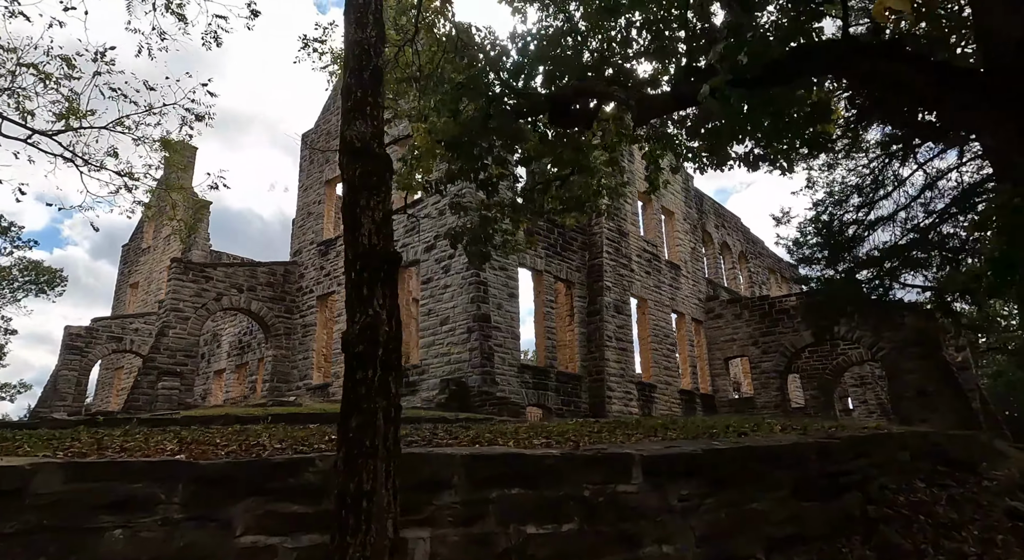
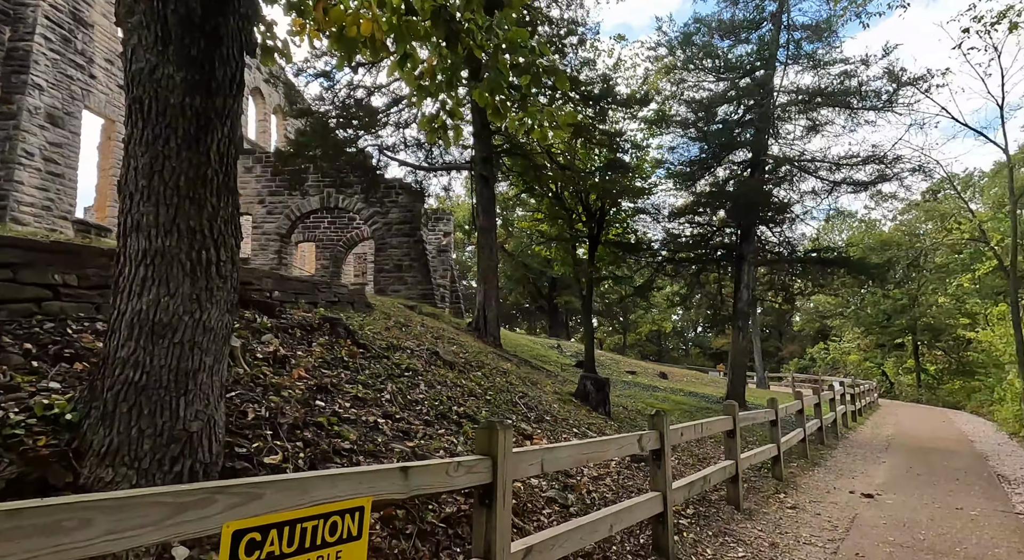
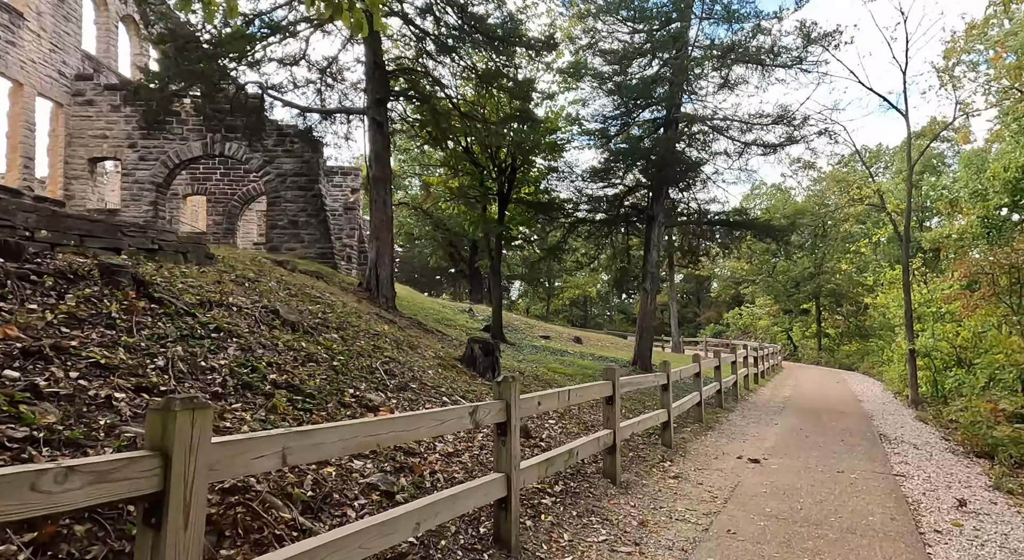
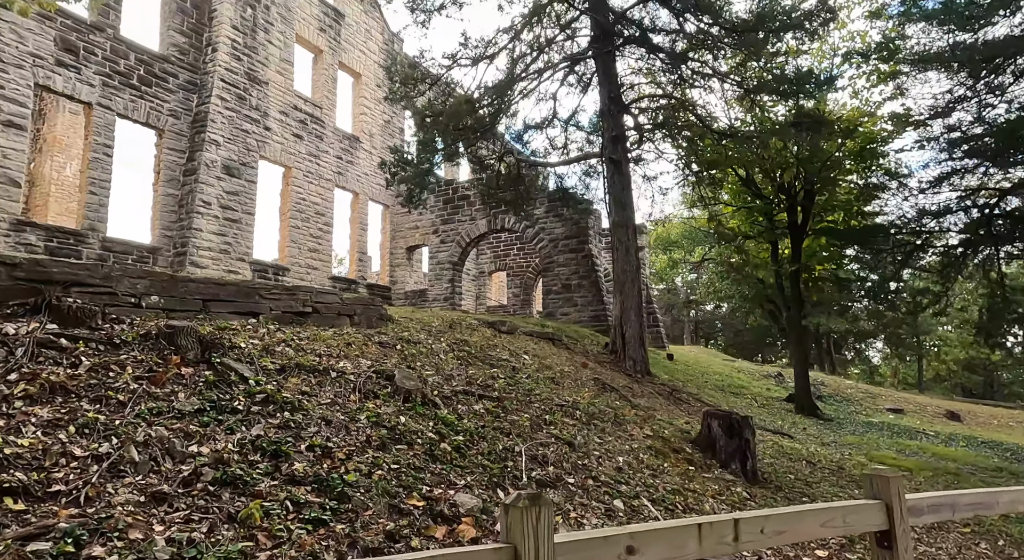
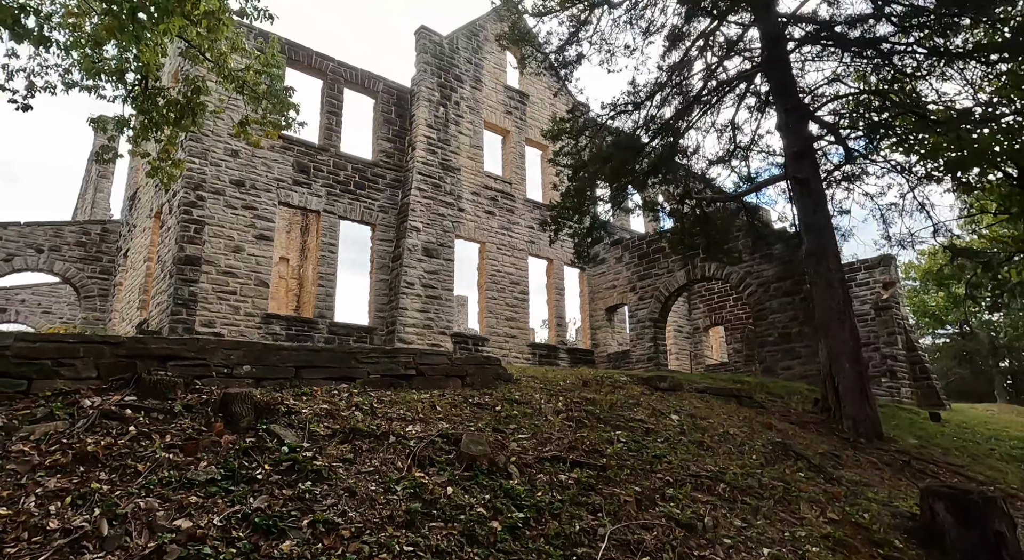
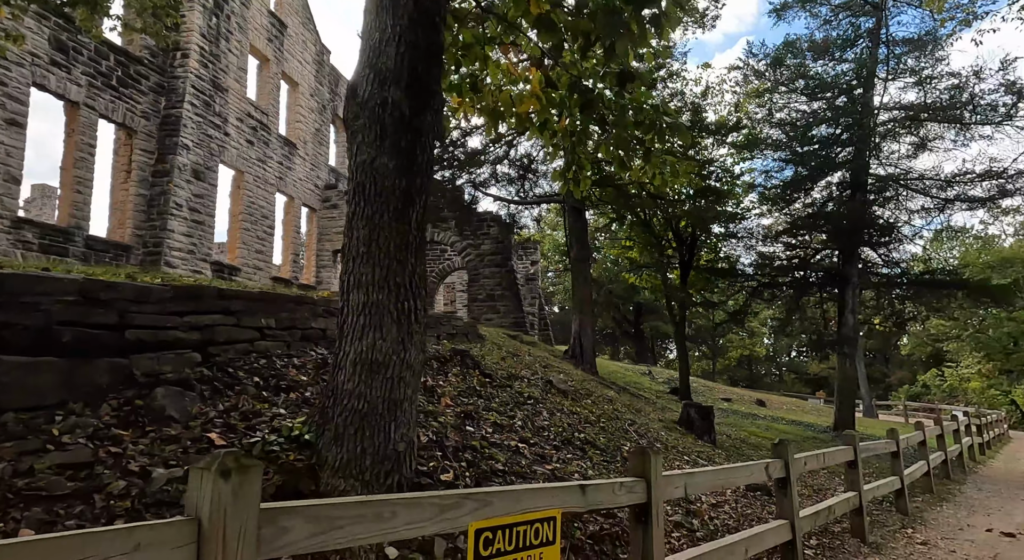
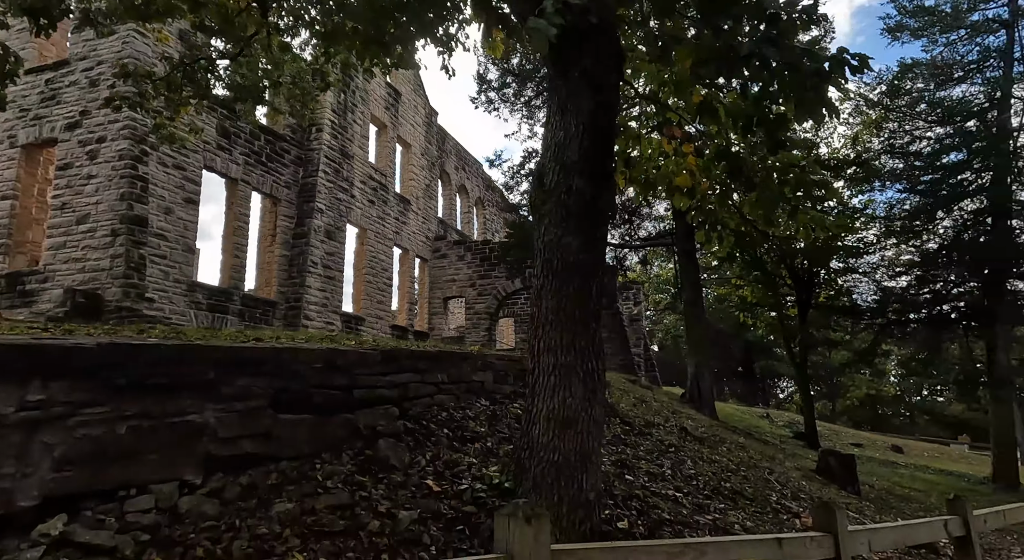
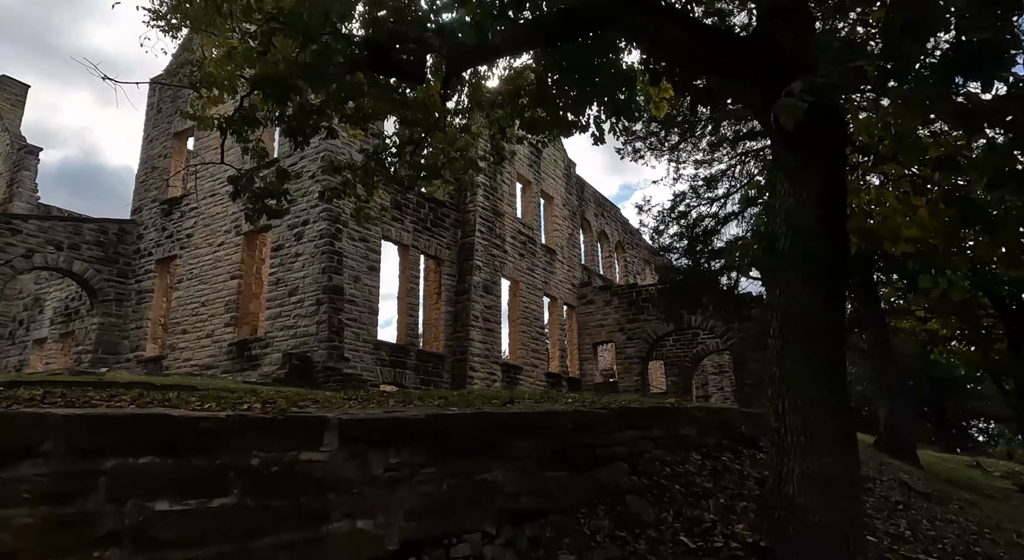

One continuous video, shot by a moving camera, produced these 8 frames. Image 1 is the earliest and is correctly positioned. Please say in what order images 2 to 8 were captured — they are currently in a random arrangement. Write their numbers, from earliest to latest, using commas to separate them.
8, 7, 6, 2, 3, 4, 5
